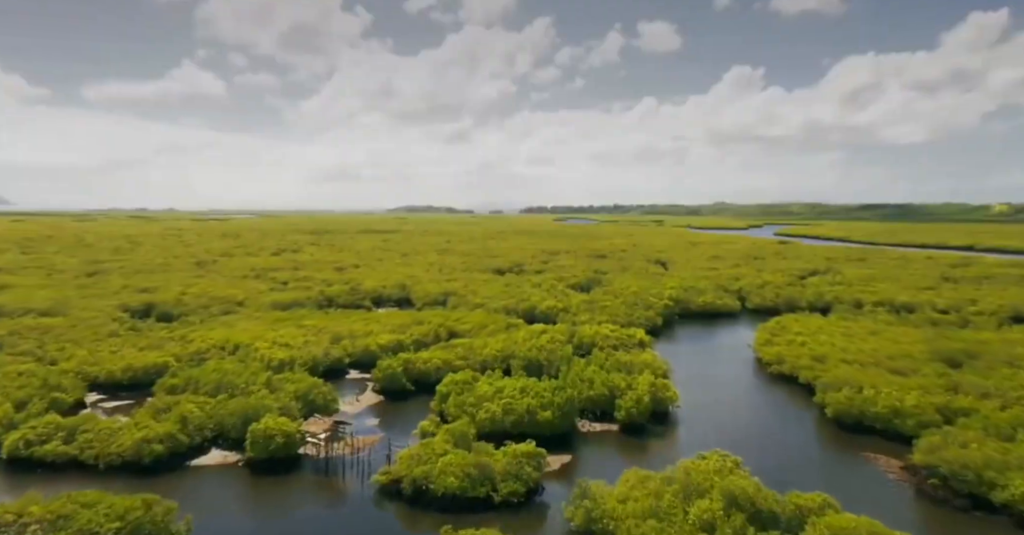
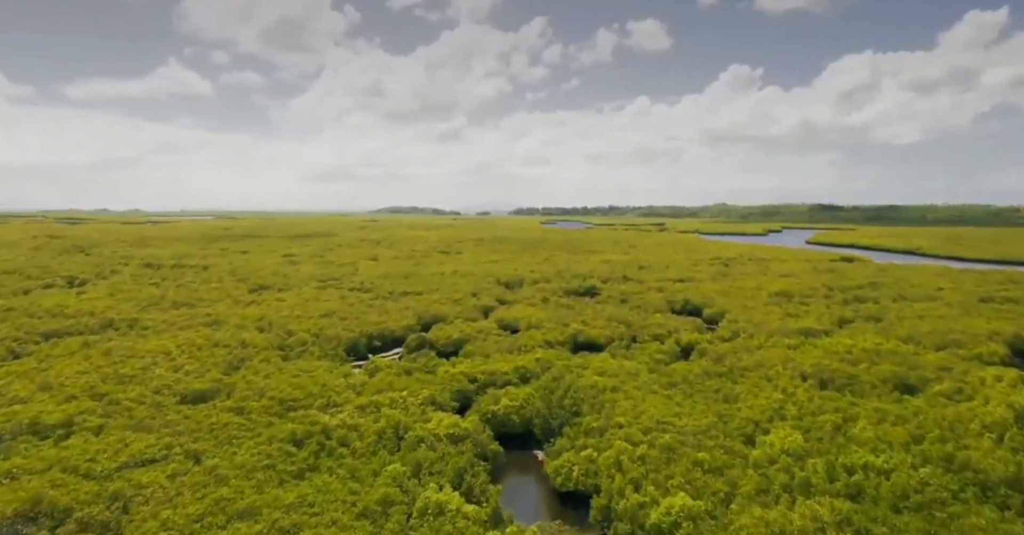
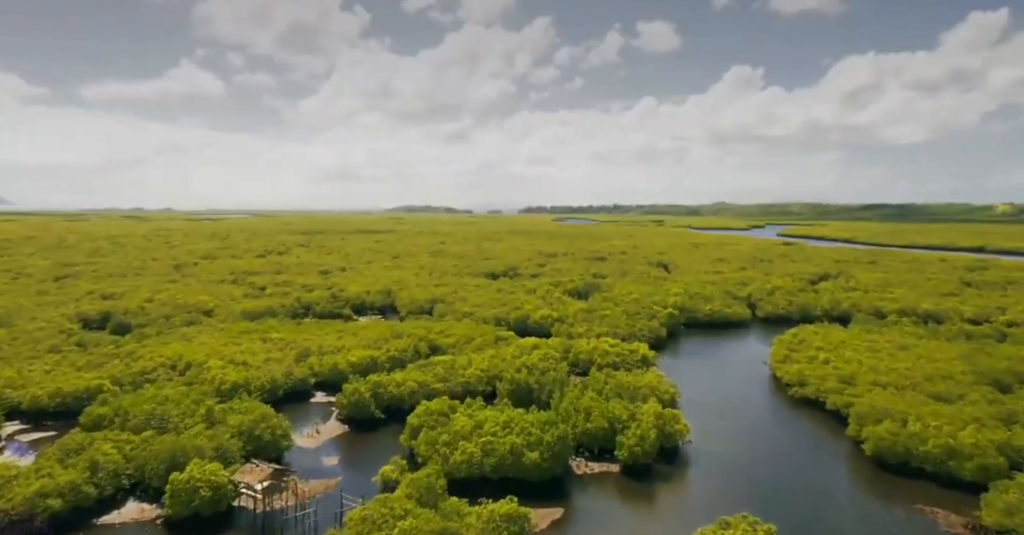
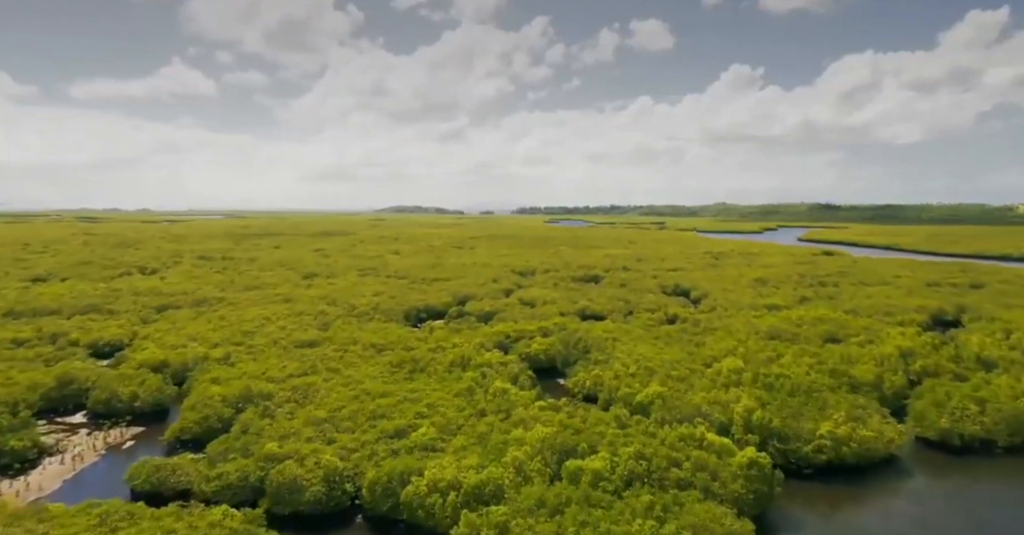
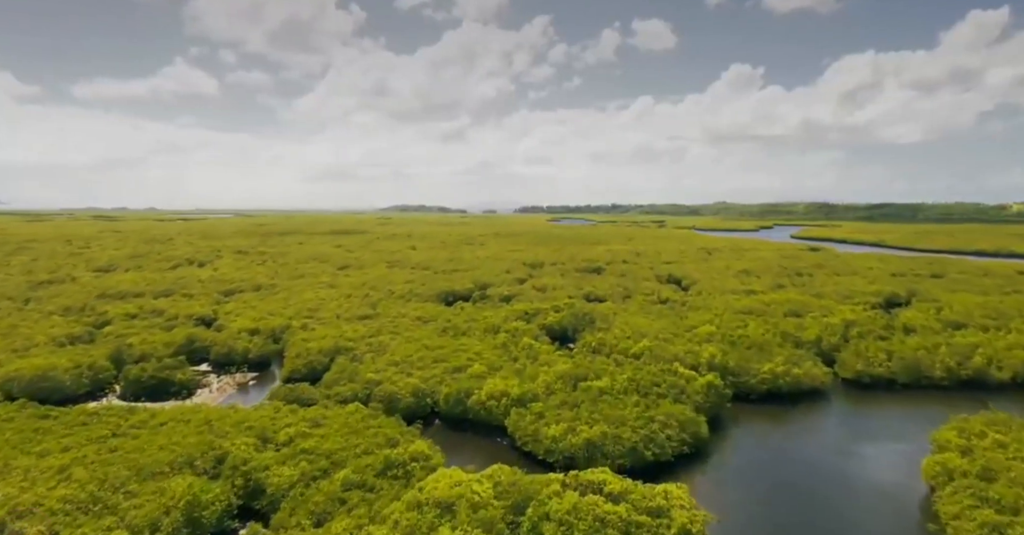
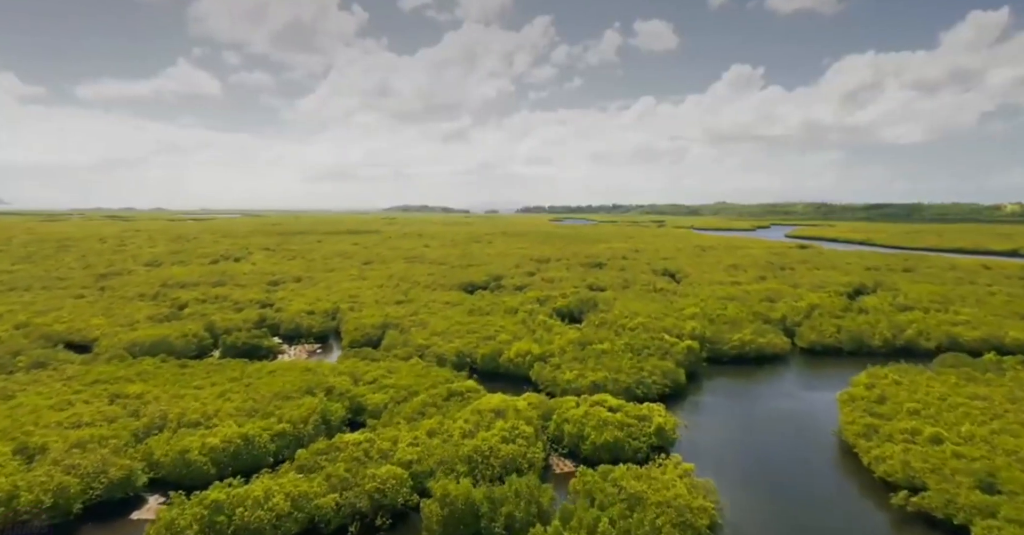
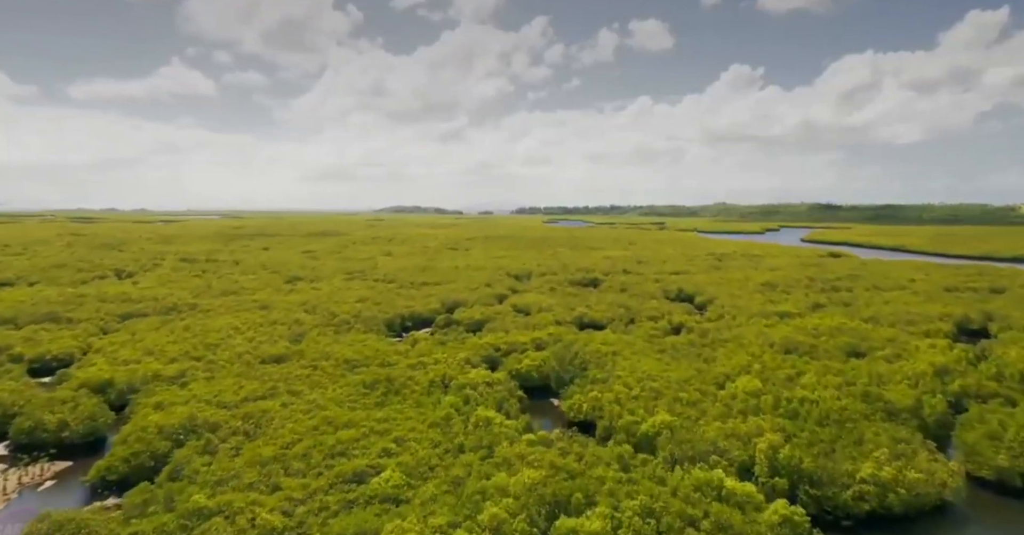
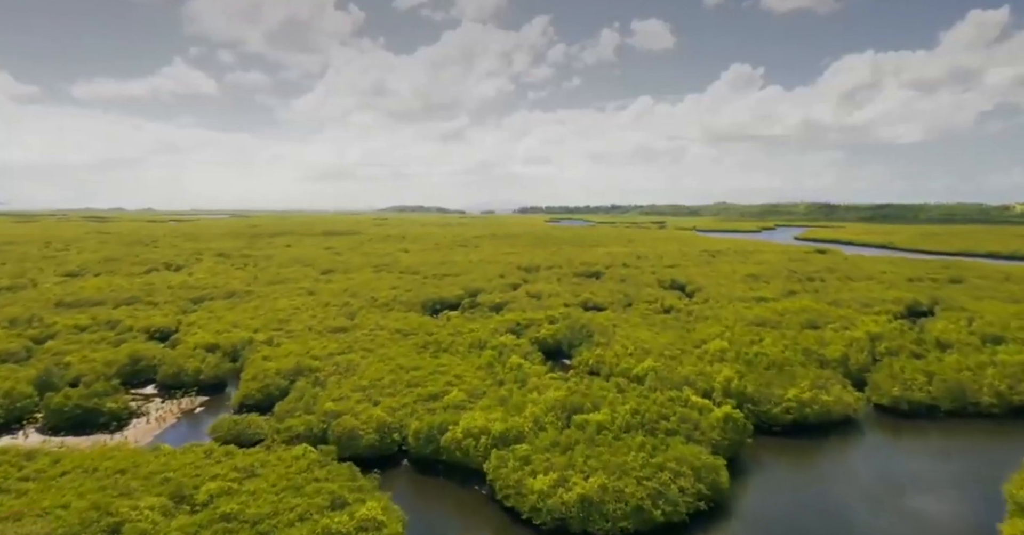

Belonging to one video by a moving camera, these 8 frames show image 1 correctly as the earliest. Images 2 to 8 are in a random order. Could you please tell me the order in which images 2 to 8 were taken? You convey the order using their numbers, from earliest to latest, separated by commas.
3, 6, 5, 8, 4, 7, 2
